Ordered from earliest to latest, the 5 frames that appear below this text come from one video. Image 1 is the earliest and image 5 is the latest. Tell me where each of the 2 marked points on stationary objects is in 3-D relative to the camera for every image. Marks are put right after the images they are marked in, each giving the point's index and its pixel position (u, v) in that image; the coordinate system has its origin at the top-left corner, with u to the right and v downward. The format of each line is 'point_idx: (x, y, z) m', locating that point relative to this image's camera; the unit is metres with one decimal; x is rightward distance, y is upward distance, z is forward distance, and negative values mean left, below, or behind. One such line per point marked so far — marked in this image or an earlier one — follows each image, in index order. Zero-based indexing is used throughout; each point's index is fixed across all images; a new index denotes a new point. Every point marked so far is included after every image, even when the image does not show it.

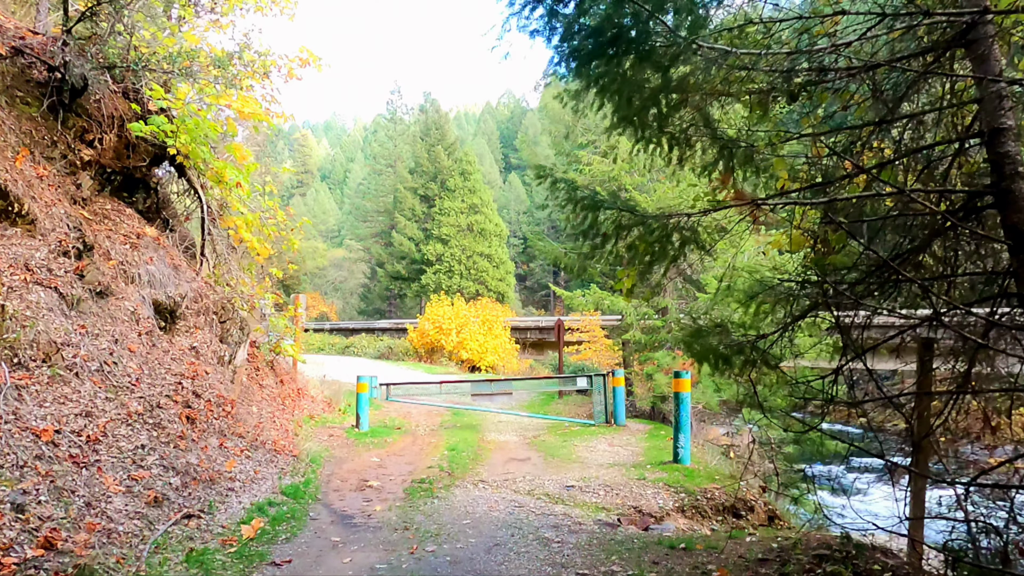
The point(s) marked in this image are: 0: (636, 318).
0: (+2.5, -0.6, +11.7) m
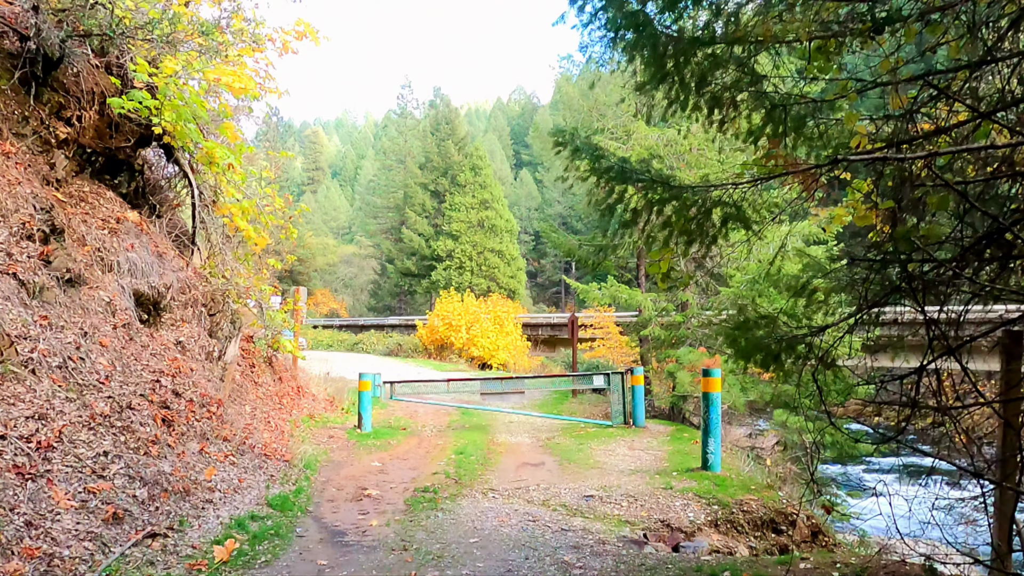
0: (+2.7, -0.5, +11.1) m
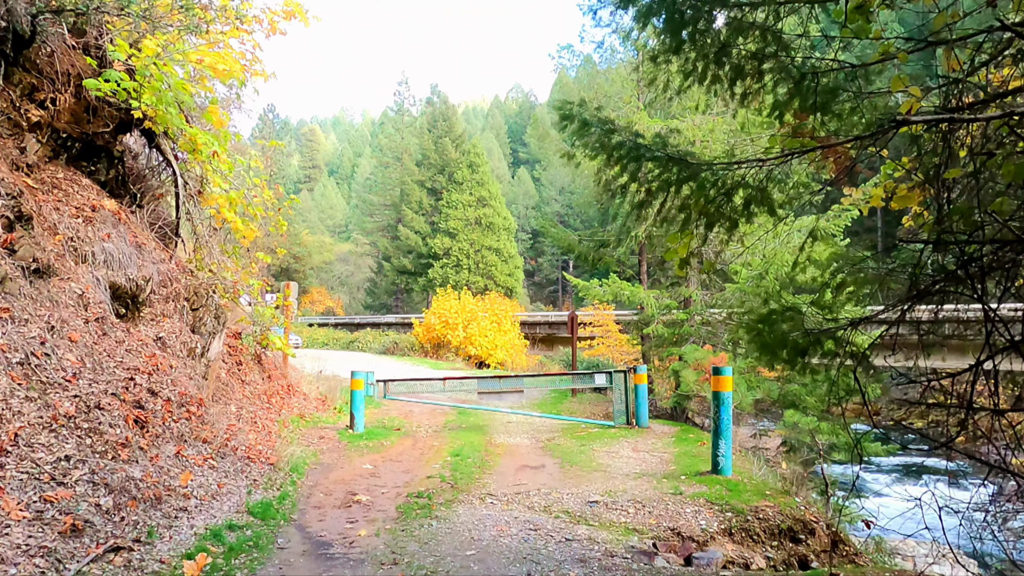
0: (+2.7, -0.4, +10.8) m
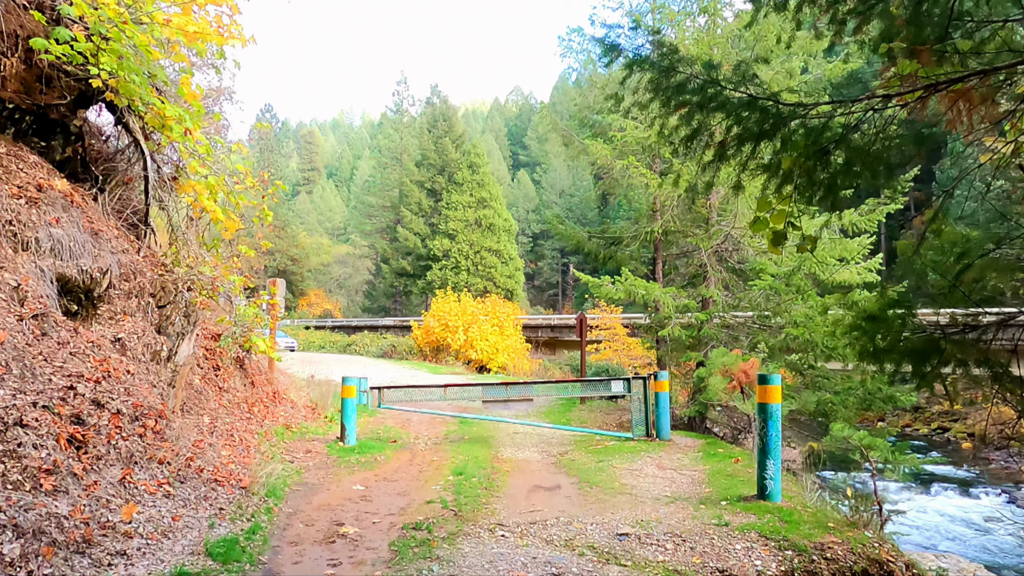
0: (+2.8, -0.4, +10.0) m
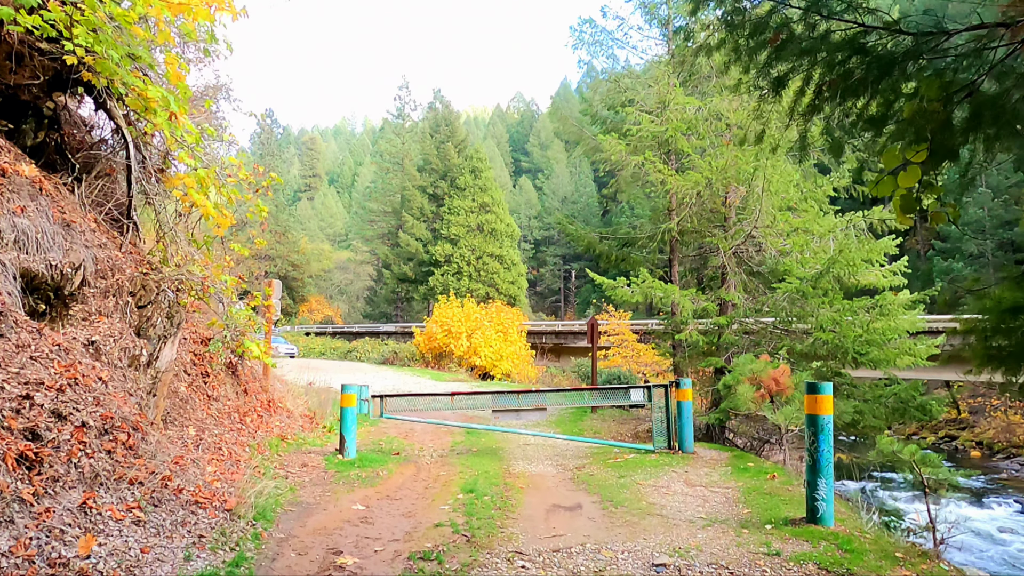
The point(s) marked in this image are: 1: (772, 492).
0: (+2.9, -0.4, +9.4) m
1: (+2.4, -1.9, +5.3) m
